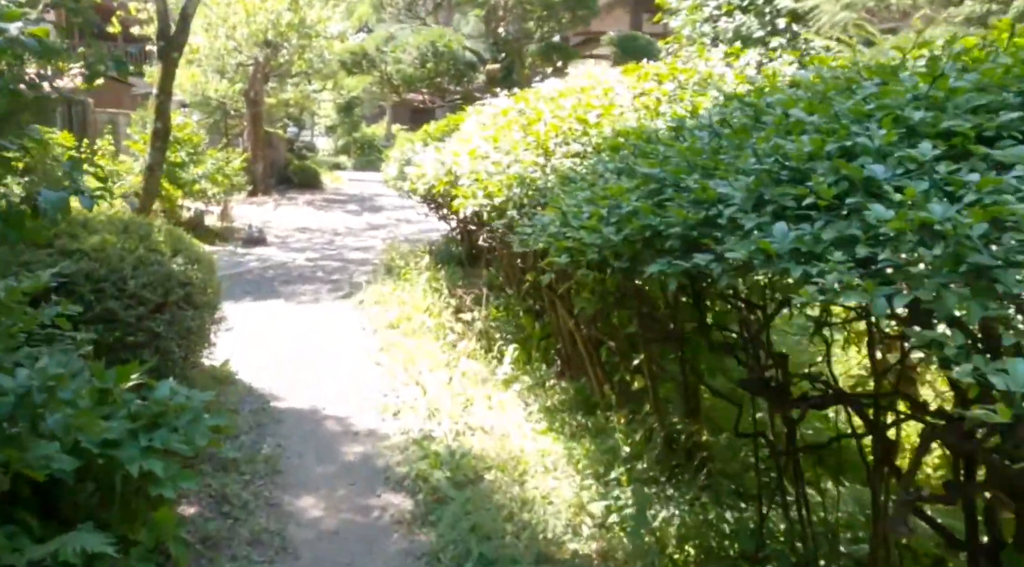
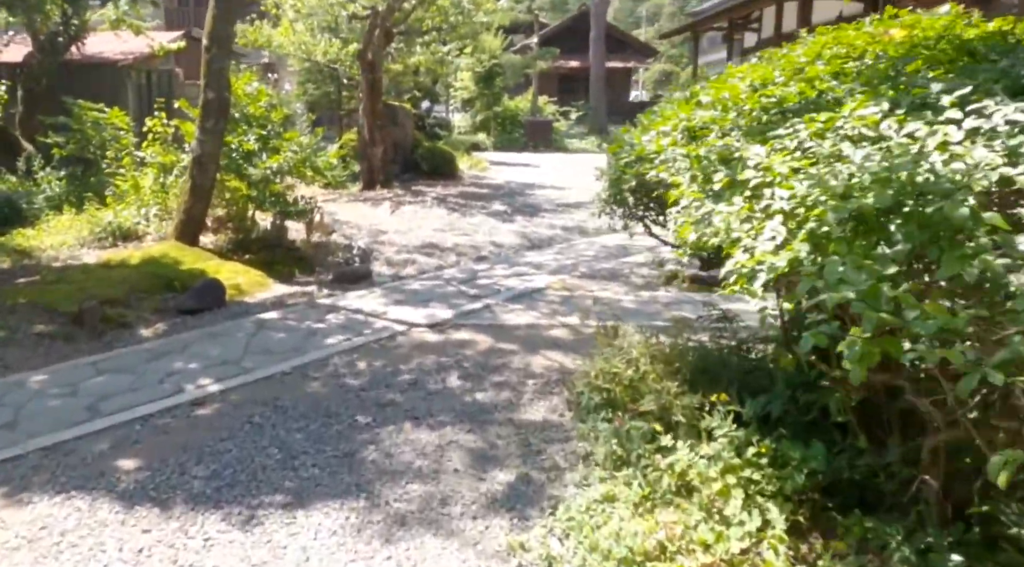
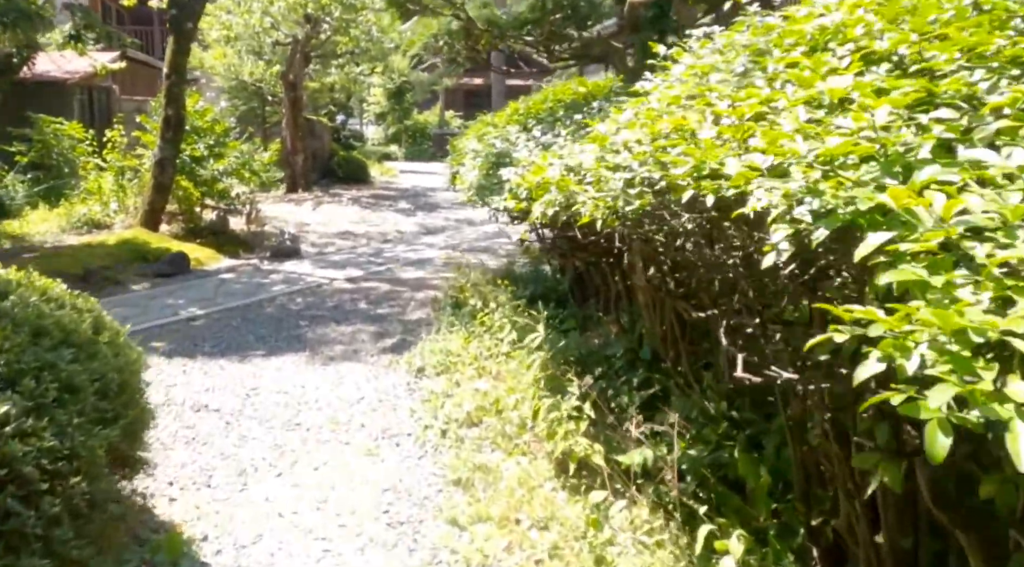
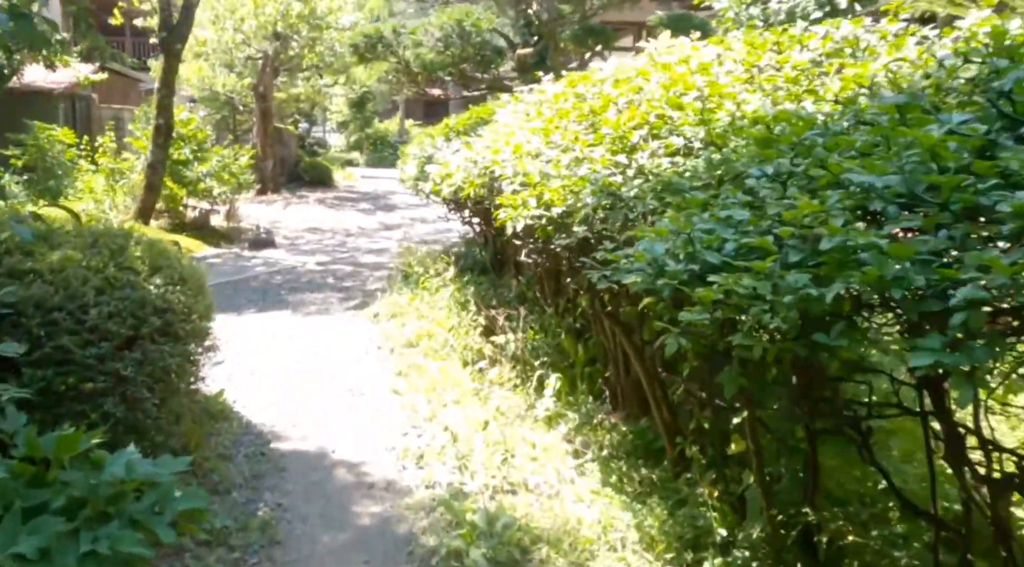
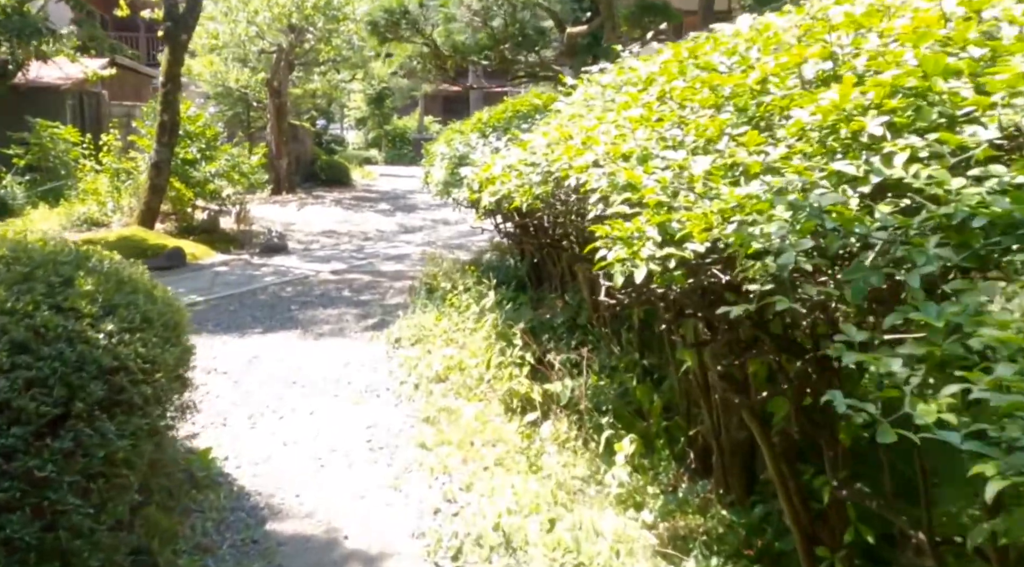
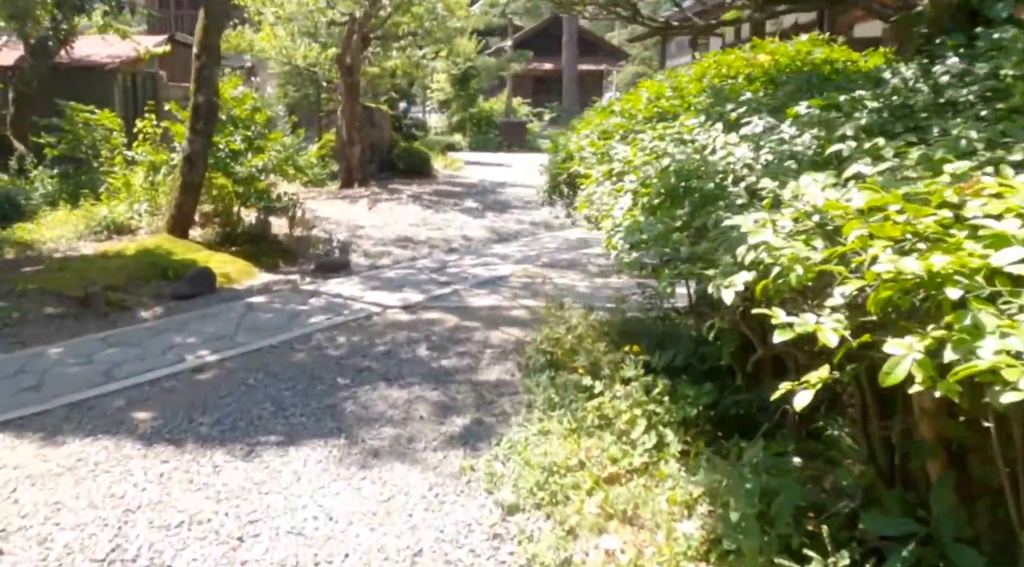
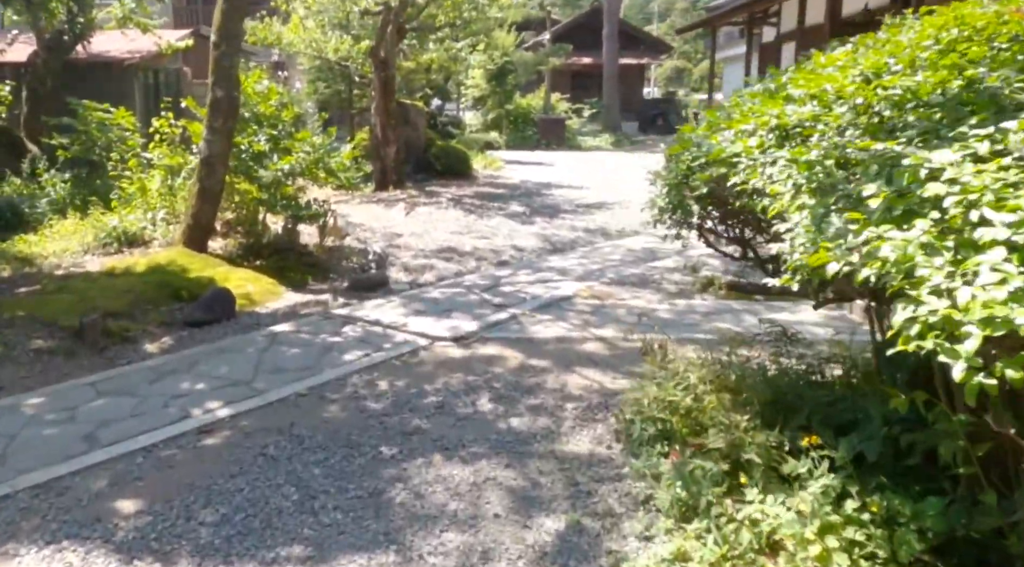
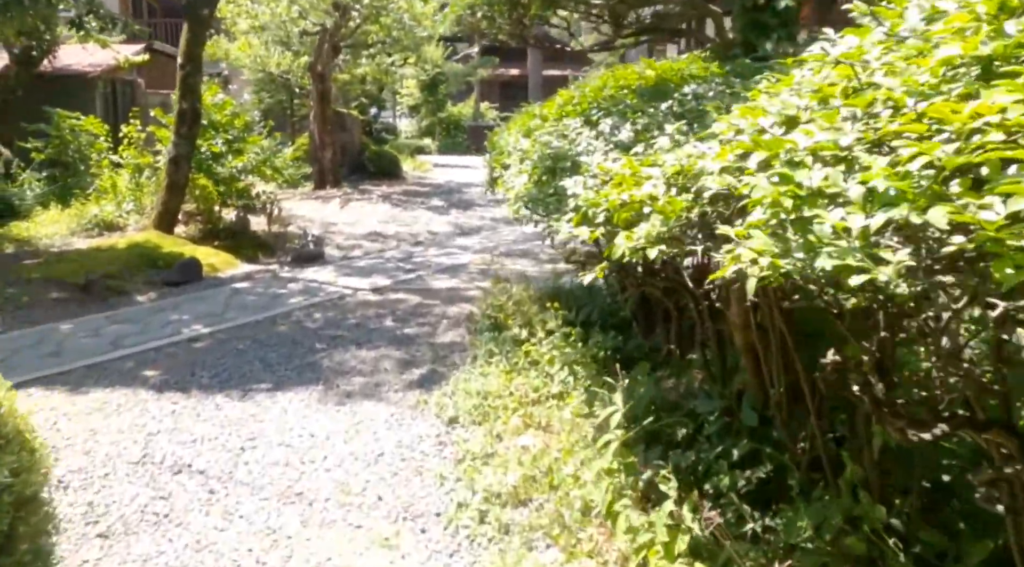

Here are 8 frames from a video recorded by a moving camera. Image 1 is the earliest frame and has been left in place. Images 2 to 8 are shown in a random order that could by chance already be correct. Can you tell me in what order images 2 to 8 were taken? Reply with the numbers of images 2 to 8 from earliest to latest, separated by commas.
4, 5, 3, 8, 6, 2, 7
